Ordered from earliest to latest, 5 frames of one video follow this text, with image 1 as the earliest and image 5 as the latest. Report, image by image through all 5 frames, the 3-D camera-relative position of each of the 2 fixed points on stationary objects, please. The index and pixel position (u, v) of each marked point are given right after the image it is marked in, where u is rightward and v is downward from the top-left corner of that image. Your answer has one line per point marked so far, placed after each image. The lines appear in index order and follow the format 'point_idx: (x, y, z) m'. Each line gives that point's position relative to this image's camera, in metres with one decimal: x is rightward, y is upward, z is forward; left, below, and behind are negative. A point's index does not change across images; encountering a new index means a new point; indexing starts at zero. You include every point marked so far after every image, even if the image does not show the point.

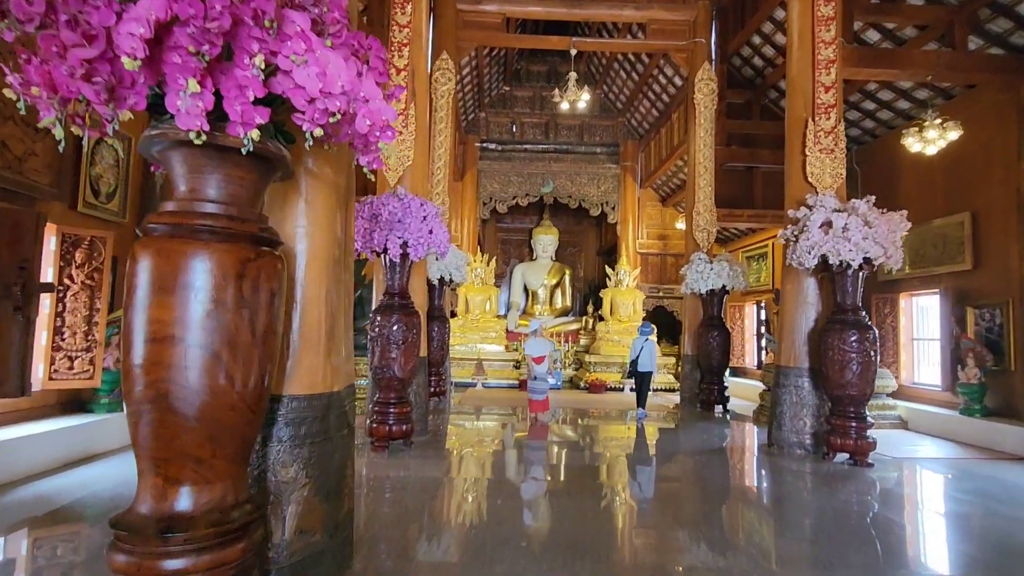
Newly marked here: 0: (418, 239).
0: (-0.5, +0.3, +2.9) m
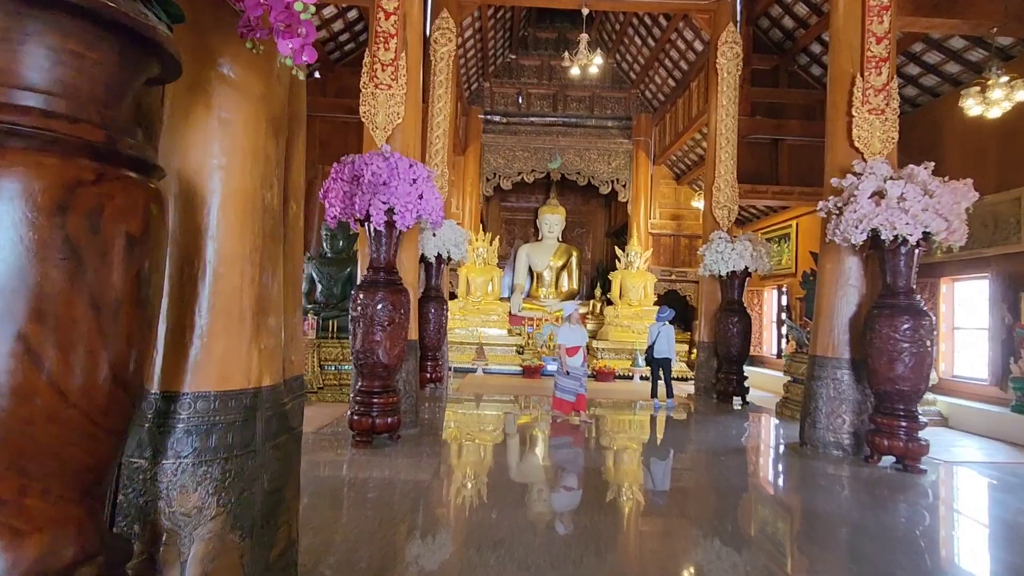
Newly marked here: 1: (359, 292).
0: (-0.5, +0.4, +2.5) m
1: (-0.7, 0.0, +2.6) m
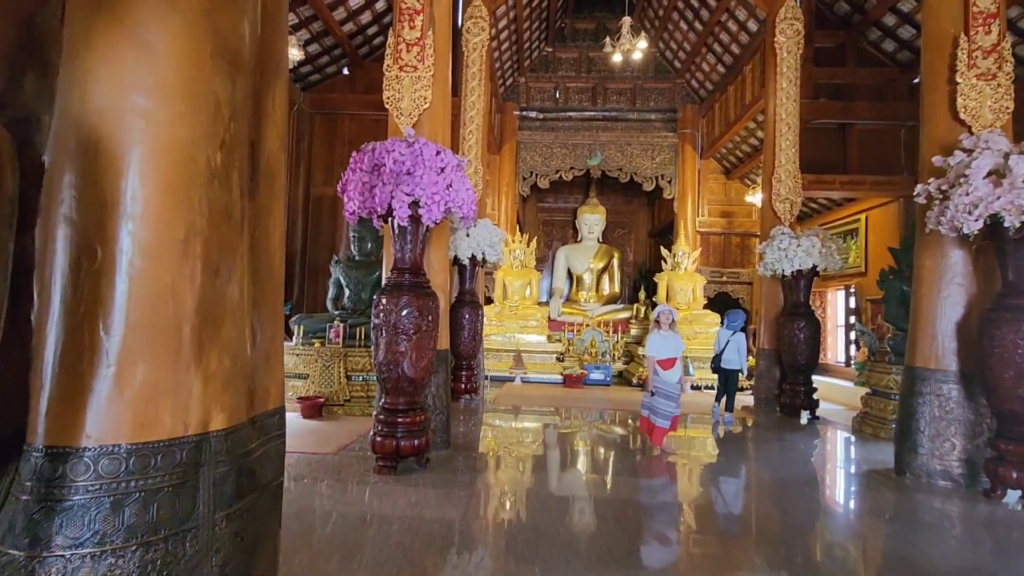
0: (-0.3, +0.4, +2.2) m
1: (-0.6, 0.0, +2.3) m
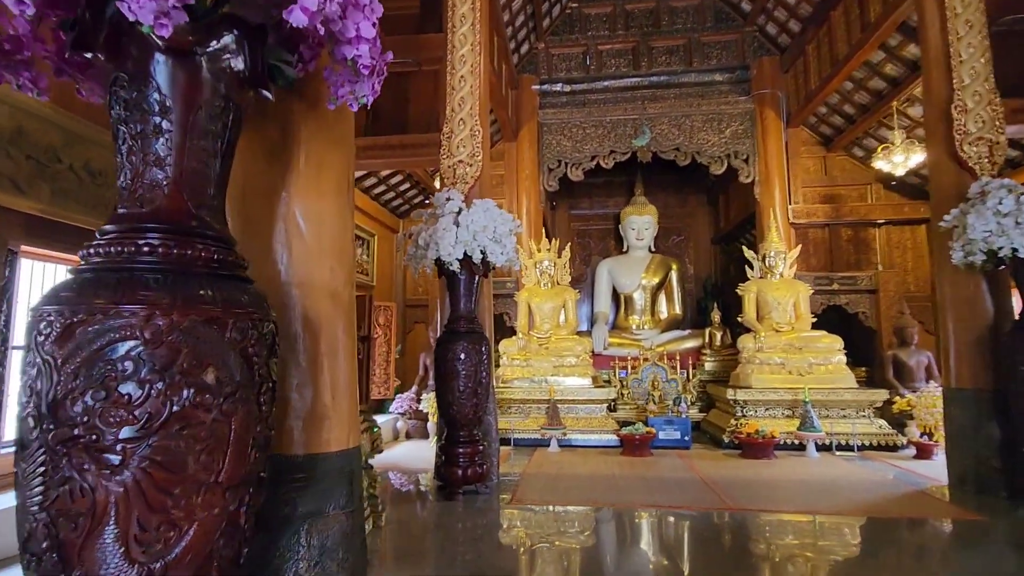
0: (-0.4, +0.4, +0.6) m
1: (-0.6, 0.0, +0.7) m
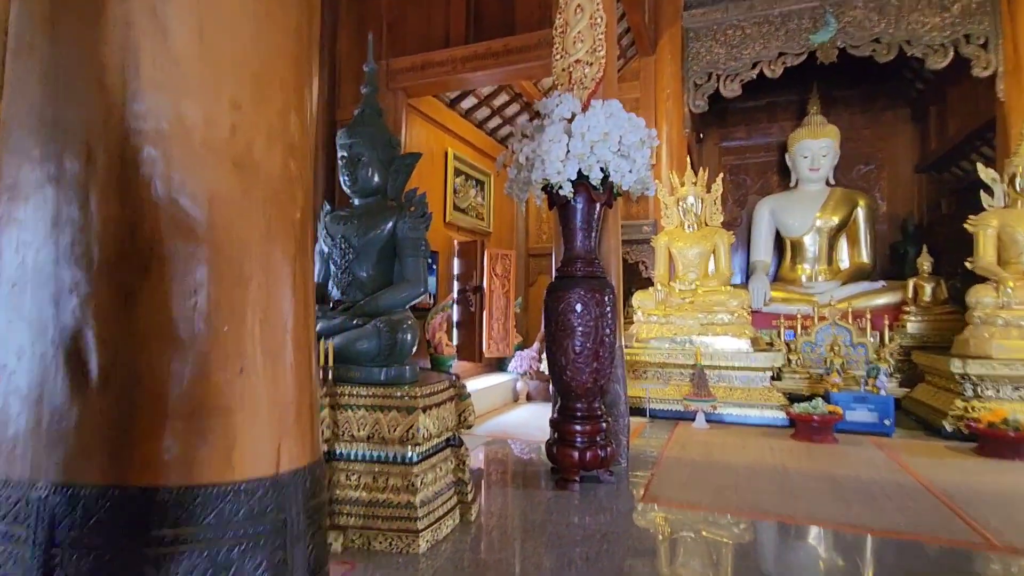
0: (-0.4, +0.5, 0.0) m
1: (-0.6, +0.1, +0.2) m
